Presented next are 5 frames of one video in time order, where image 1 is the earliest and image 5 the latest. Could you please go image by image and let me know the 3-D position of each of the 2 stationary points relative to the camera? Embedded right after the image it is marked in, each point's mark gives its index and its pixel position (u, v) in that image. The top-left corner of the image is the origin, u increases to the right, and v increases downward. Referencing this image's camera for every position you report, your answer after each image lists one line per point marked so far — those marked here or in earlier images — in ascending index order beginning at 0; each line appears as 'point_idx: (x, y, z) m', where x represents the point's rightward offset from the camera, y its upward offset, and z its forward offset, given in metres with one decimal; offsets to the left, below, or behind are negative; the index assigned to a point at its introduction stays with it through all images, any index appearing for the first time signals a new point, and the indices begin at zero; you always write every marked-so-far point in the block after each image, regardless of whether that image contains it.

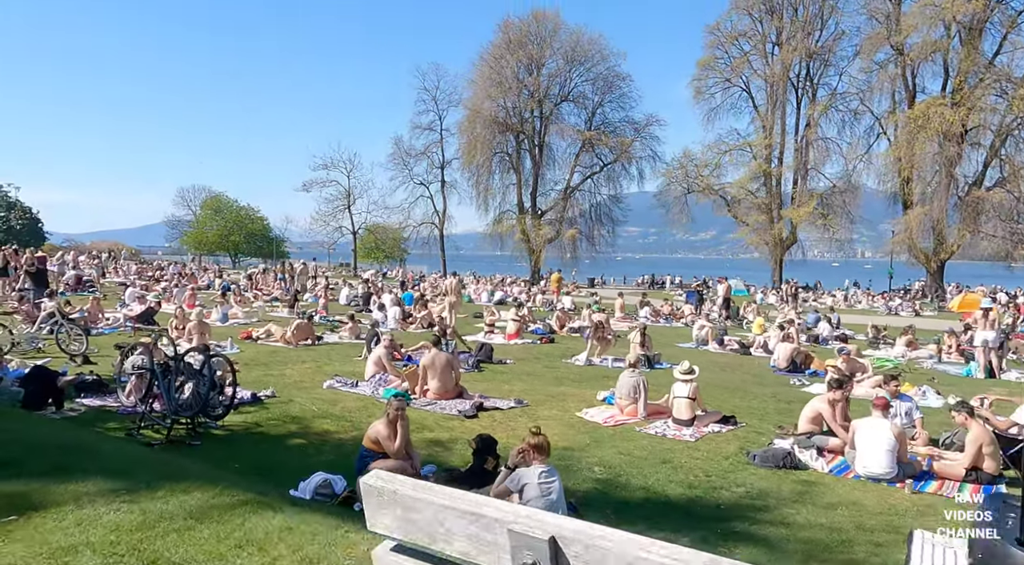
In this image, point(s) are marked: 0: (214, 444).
0: (-3.1, -1.6, +8.8) m
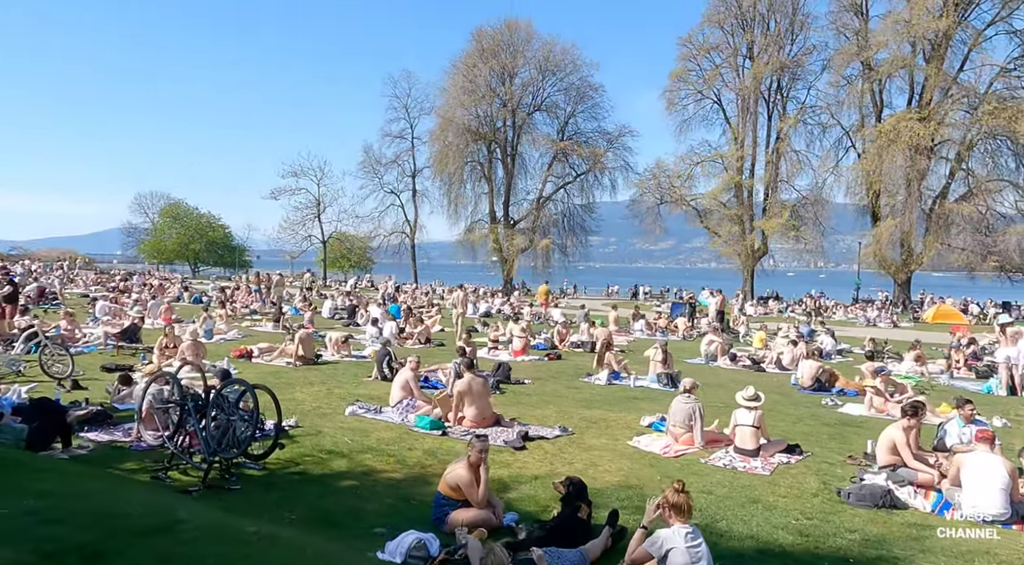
0: (-2.3, -1.8, +7.8) m
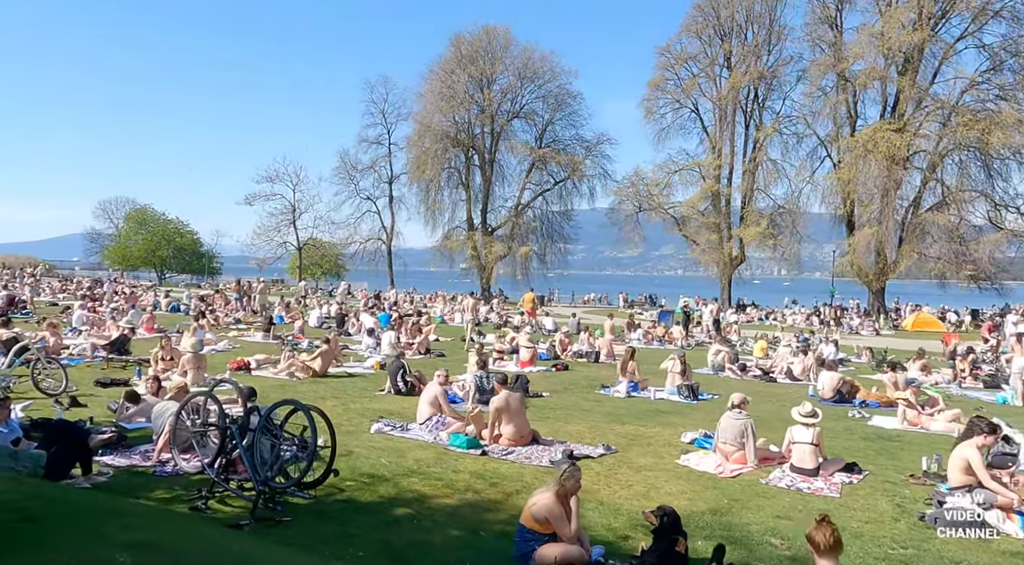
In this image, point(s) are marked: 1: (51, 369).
0: (-1.7, -1.9, +7.1) m
1: (-7.3, -1.4, +13.8) m
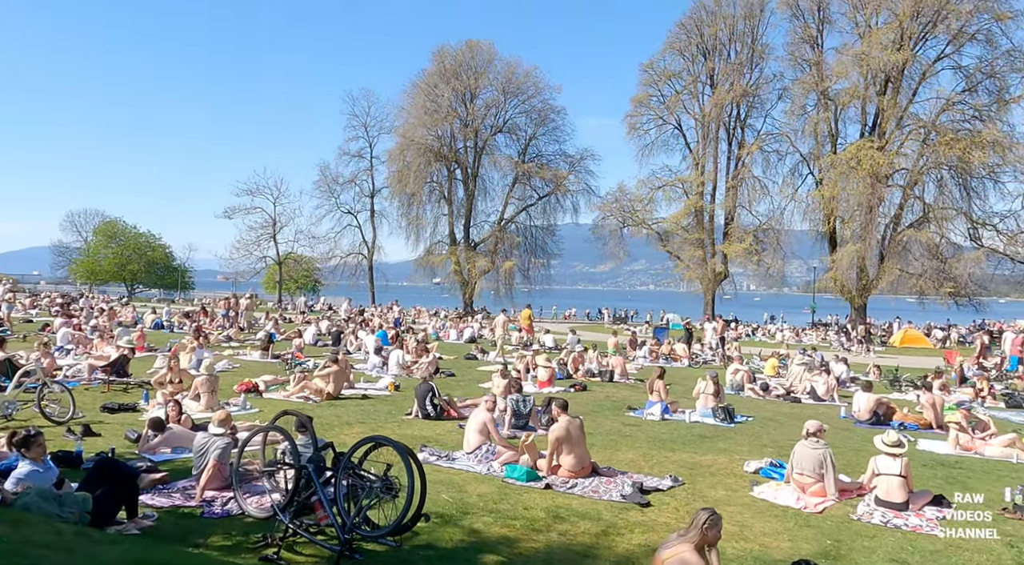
0: (-0.9, -2.1, +6.3) m
1: (-6.7, -1.6, +12.8) m
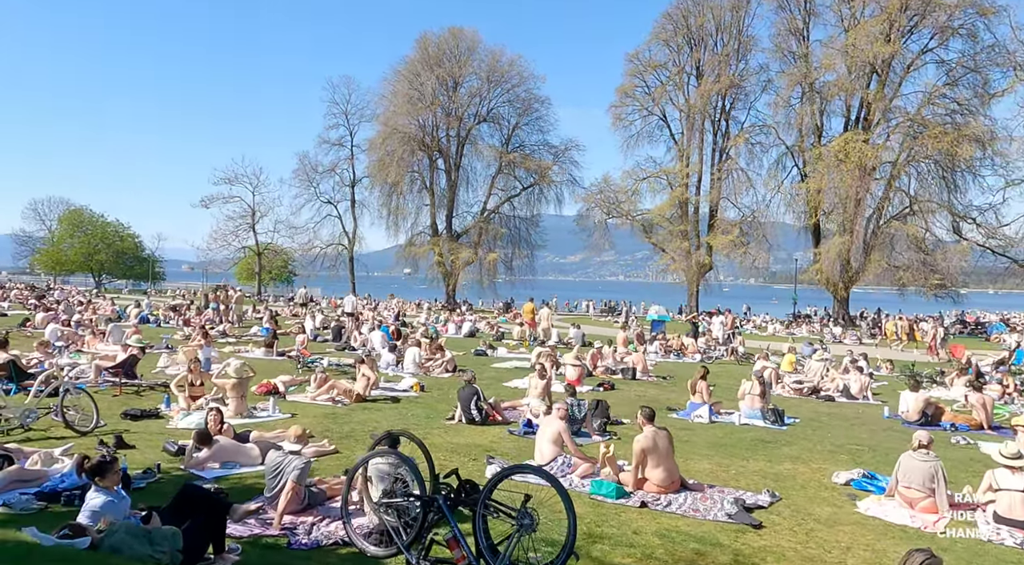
0: (+0.2, -2.1, +5.5) m
1: (-5.9, -1.6, +11.8) m
